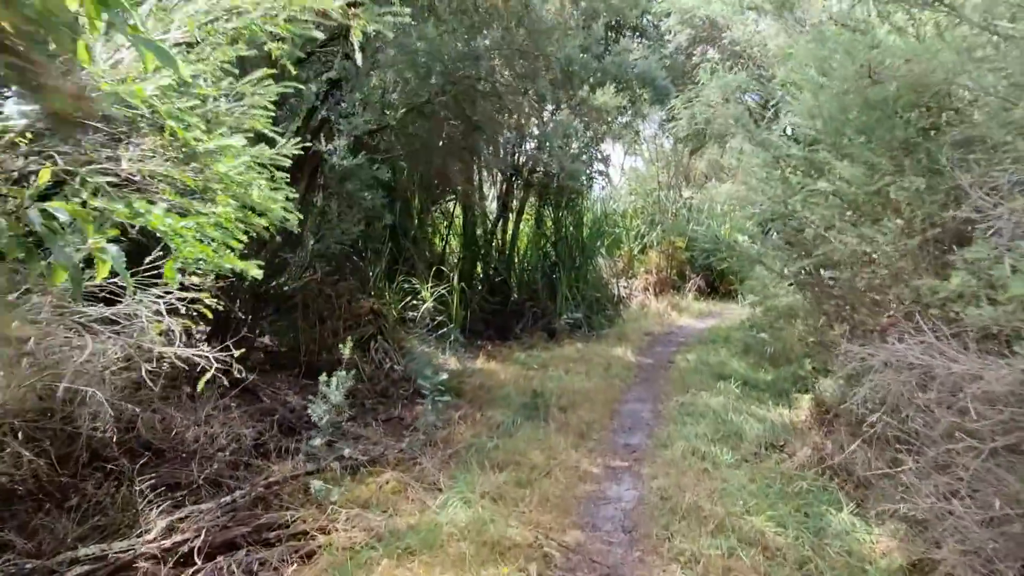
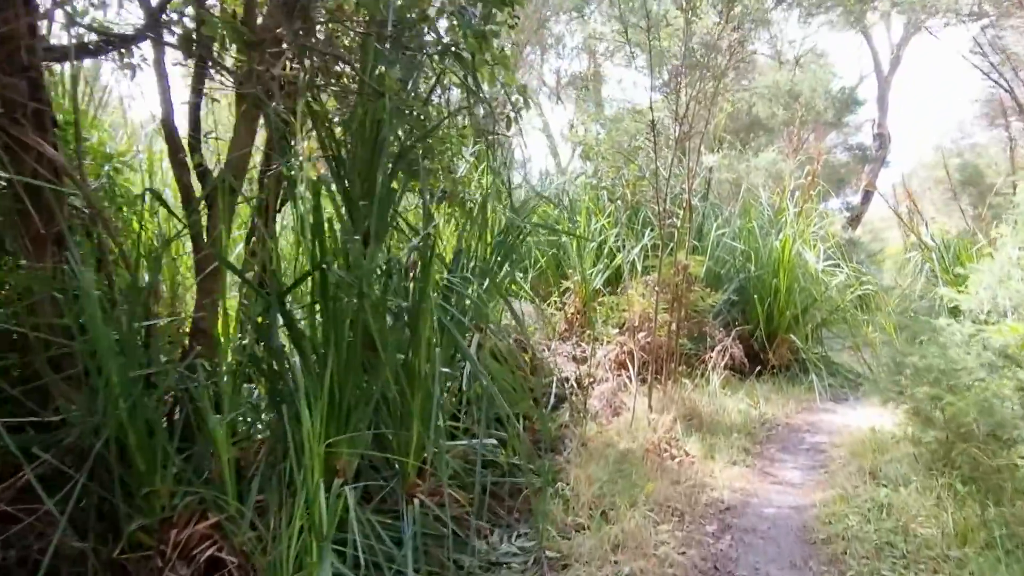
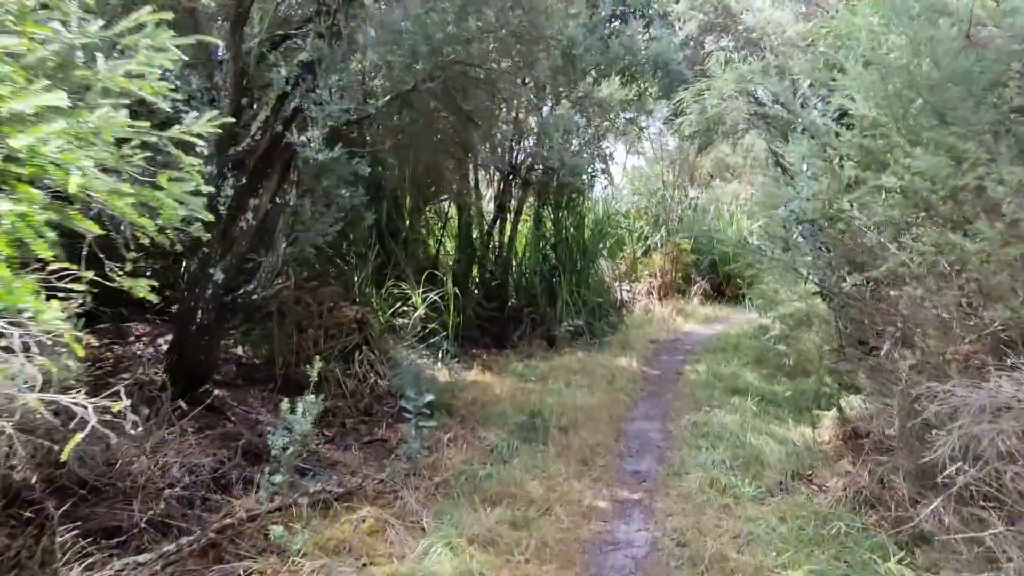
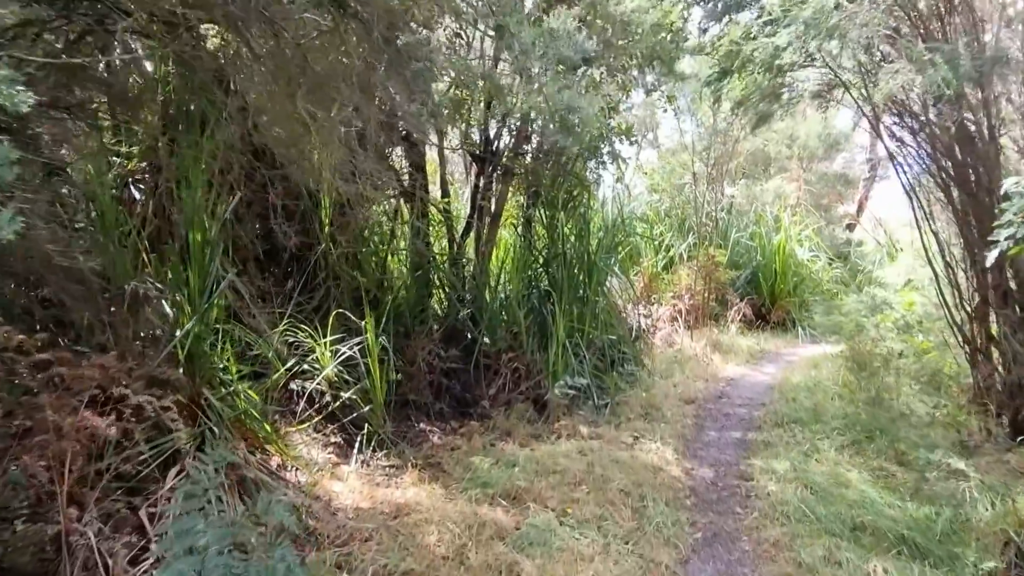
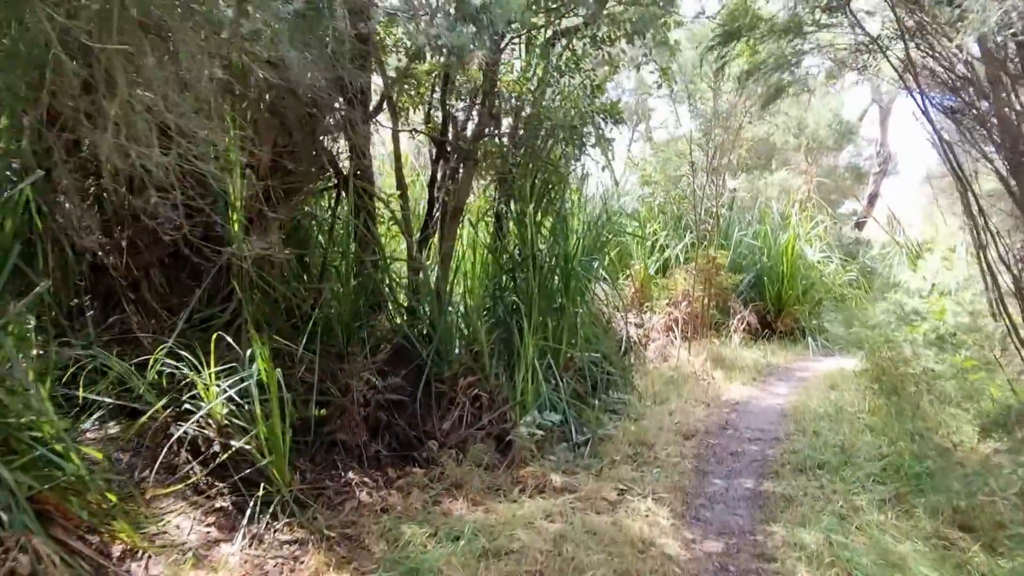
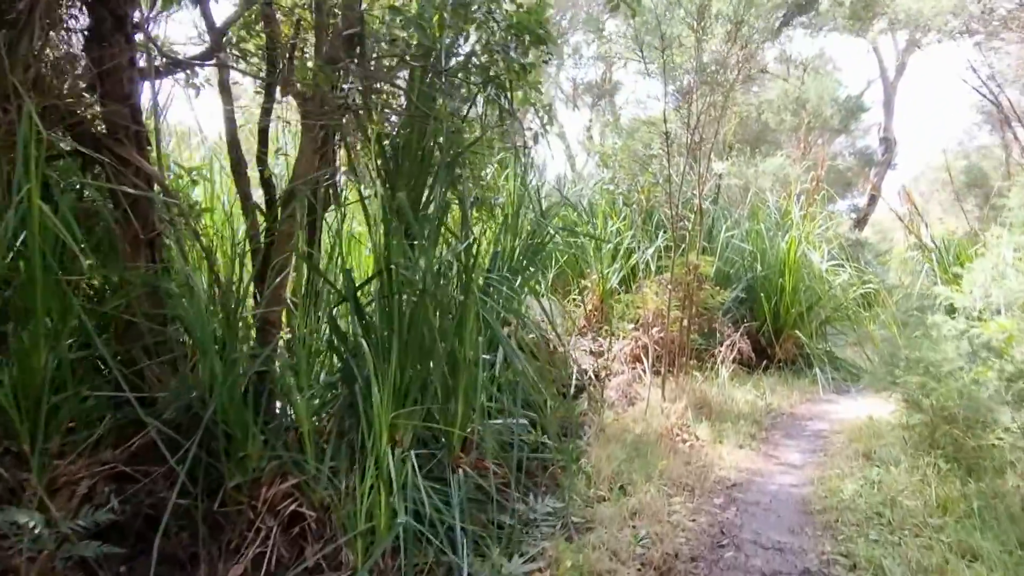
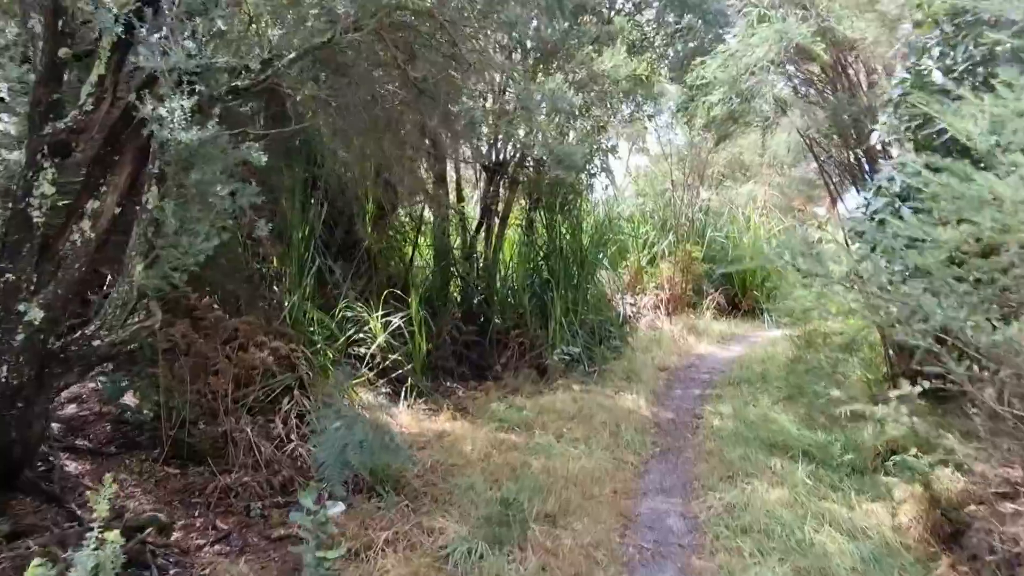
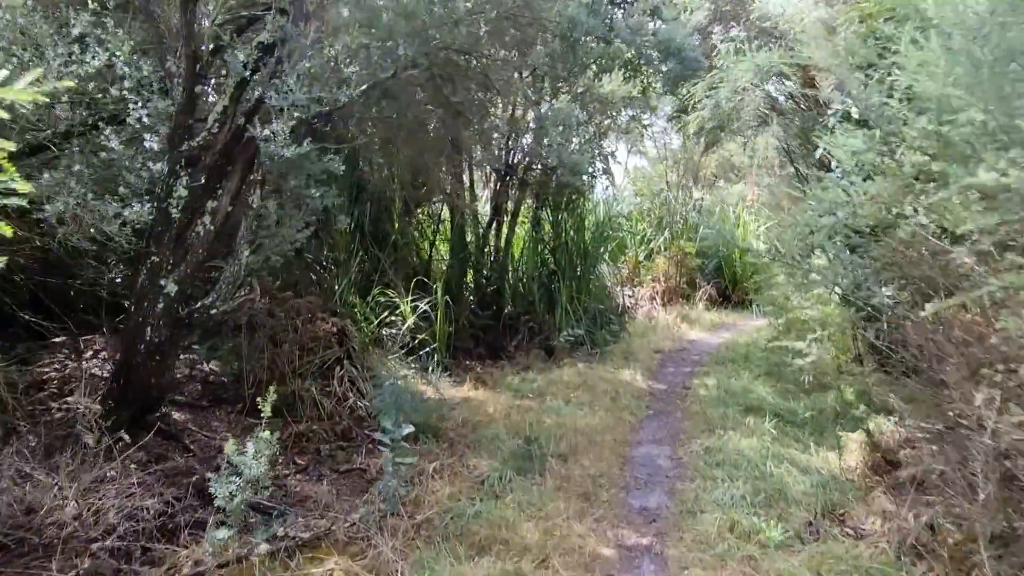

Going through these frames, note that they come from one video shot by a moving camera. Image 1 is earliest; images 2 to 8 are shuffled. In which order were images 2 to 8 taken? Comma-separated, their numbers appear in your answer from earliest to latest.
3, 8, 7, 4, 5, 6, 2
